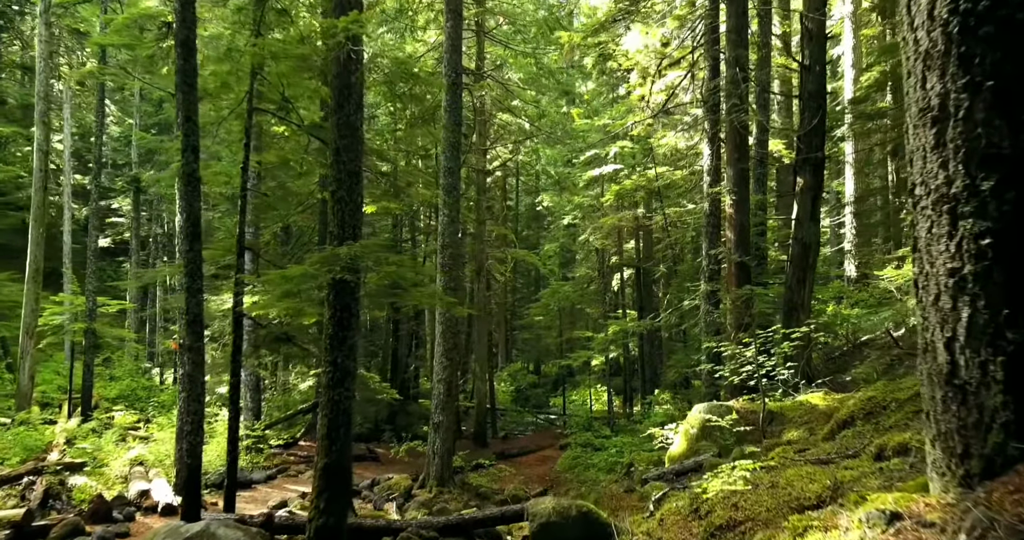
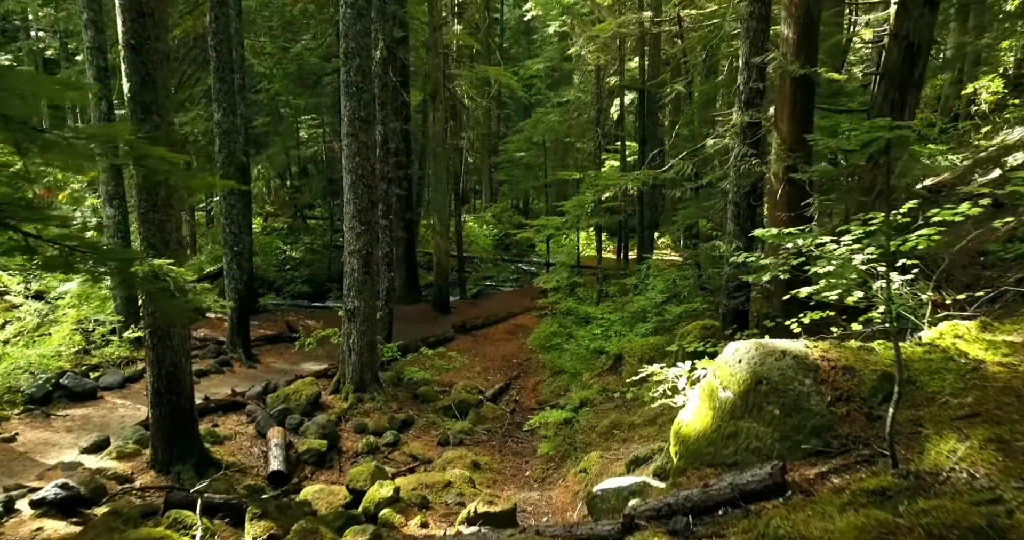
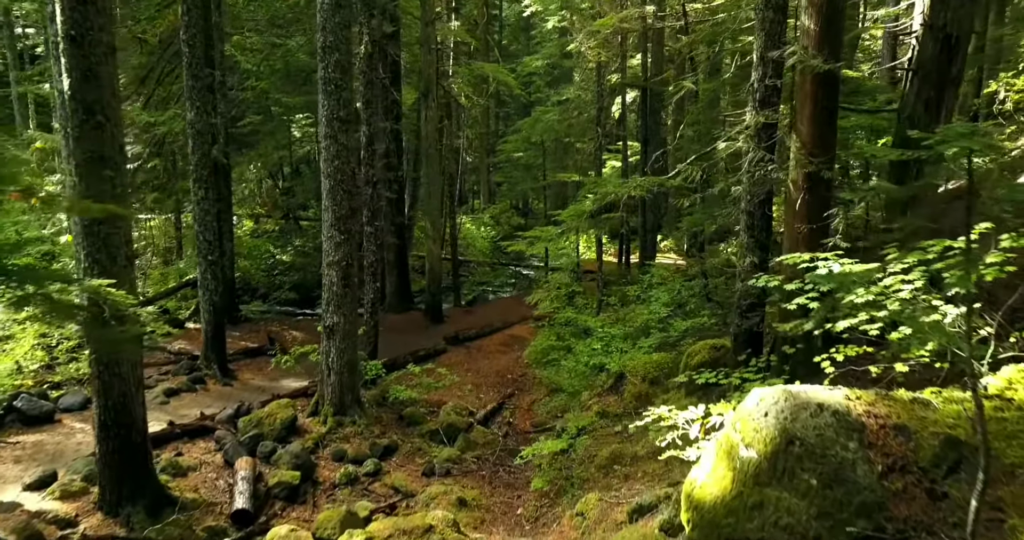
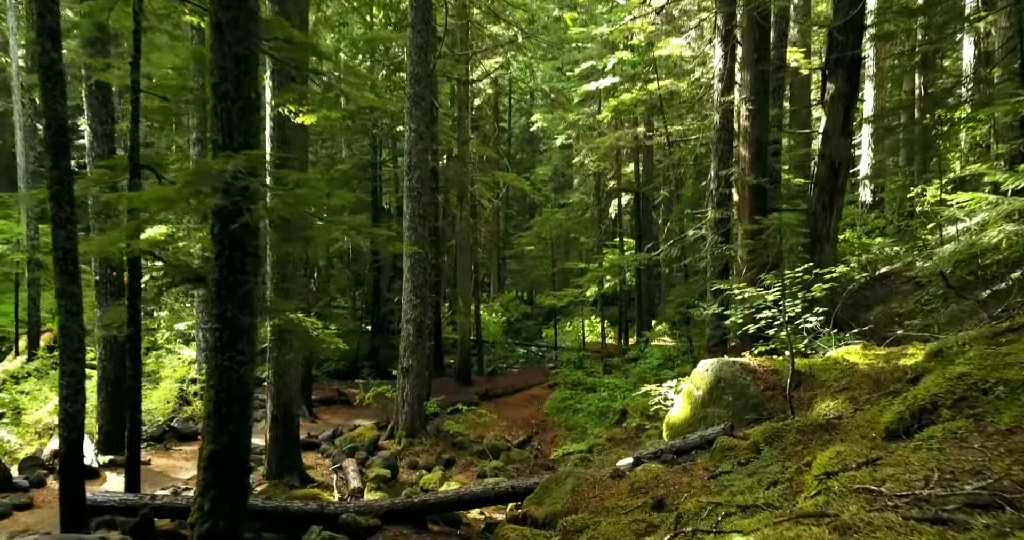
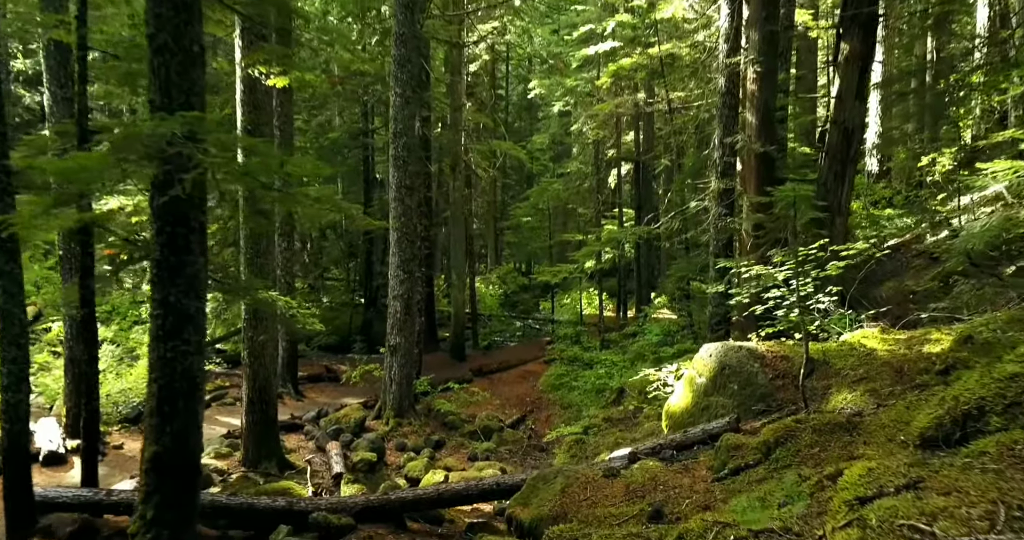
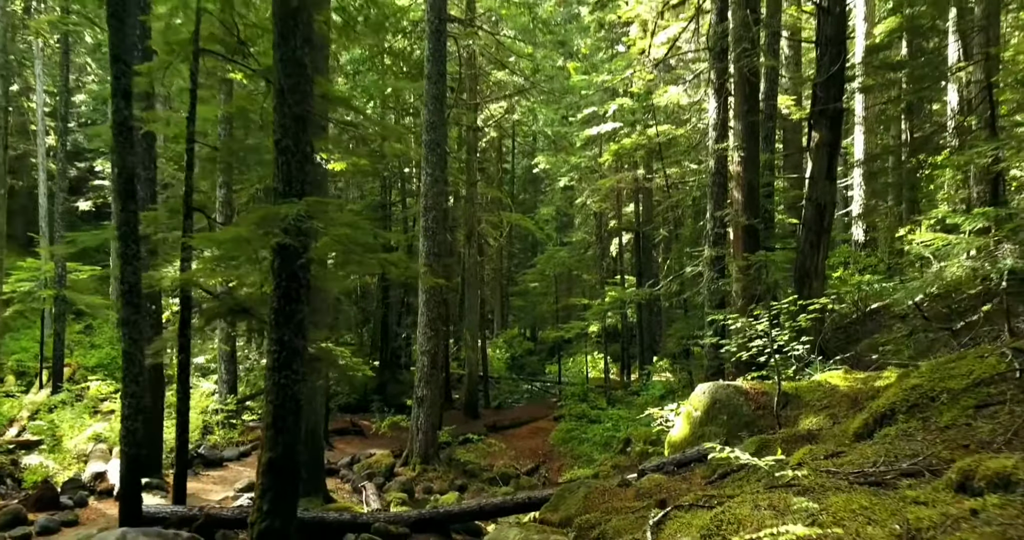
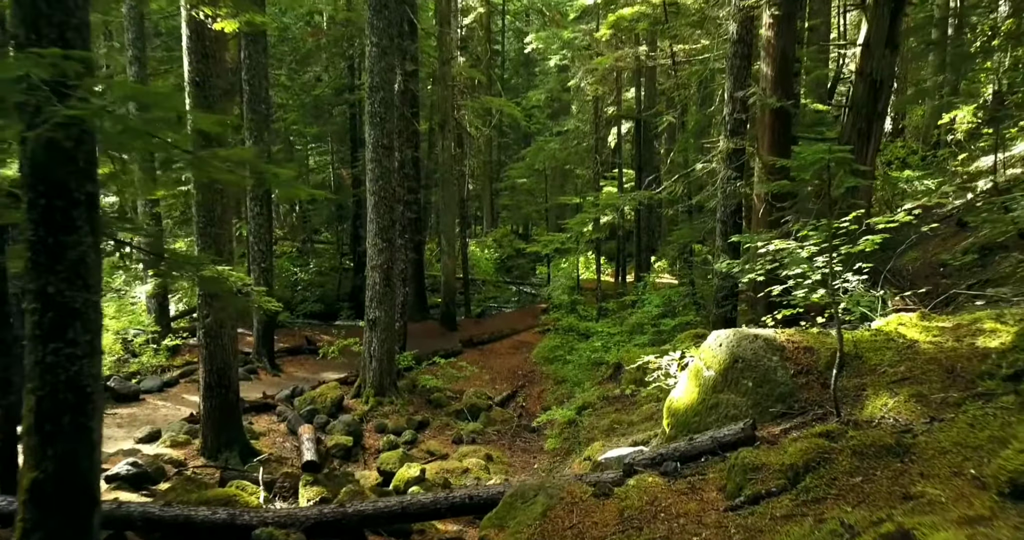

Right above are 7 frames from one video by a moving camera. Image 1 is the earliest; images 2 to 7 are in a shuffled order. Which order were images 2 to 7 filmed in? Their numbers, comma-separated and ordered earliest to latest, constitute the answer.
6, 4, 5, 7, 2, 3
